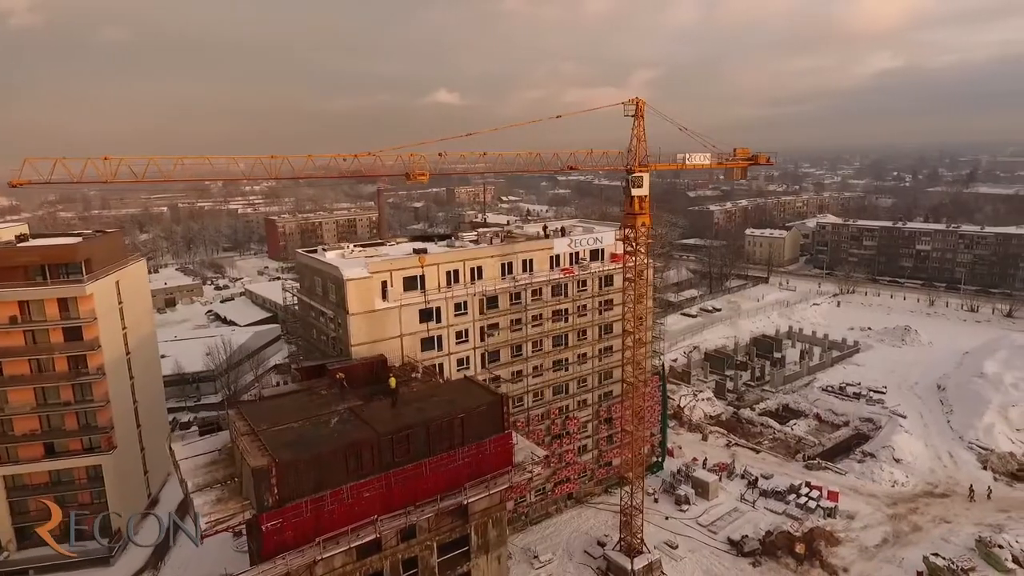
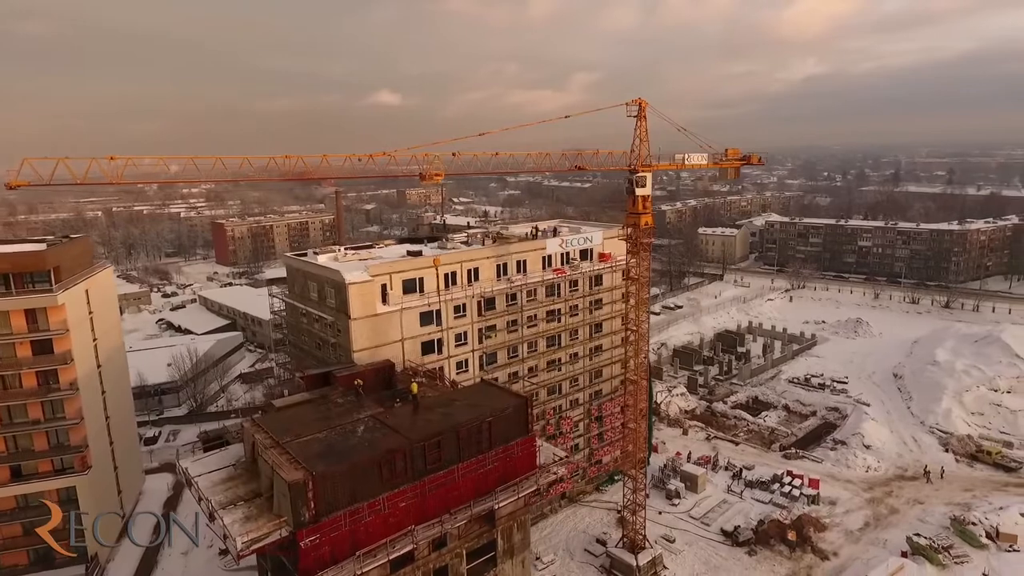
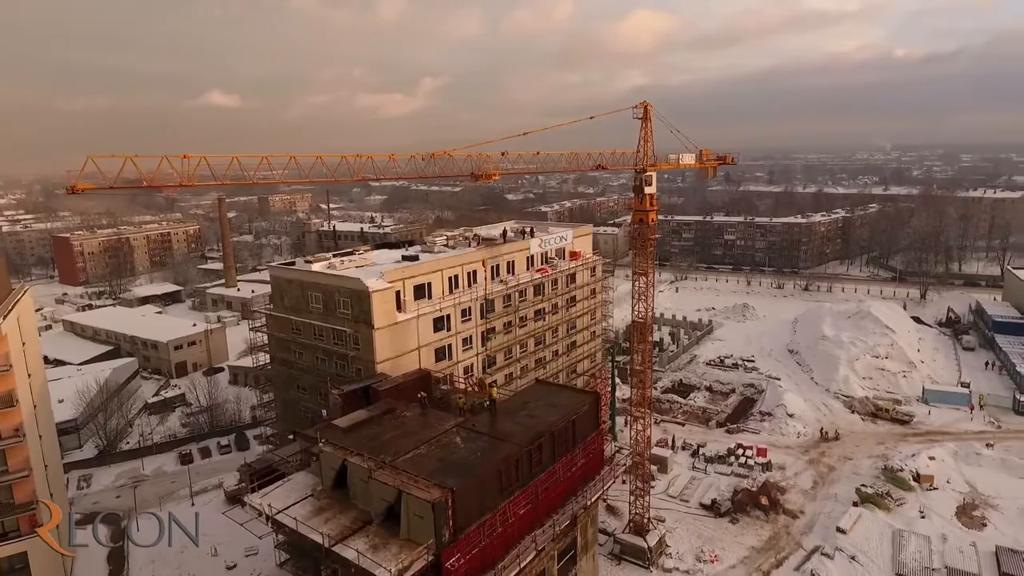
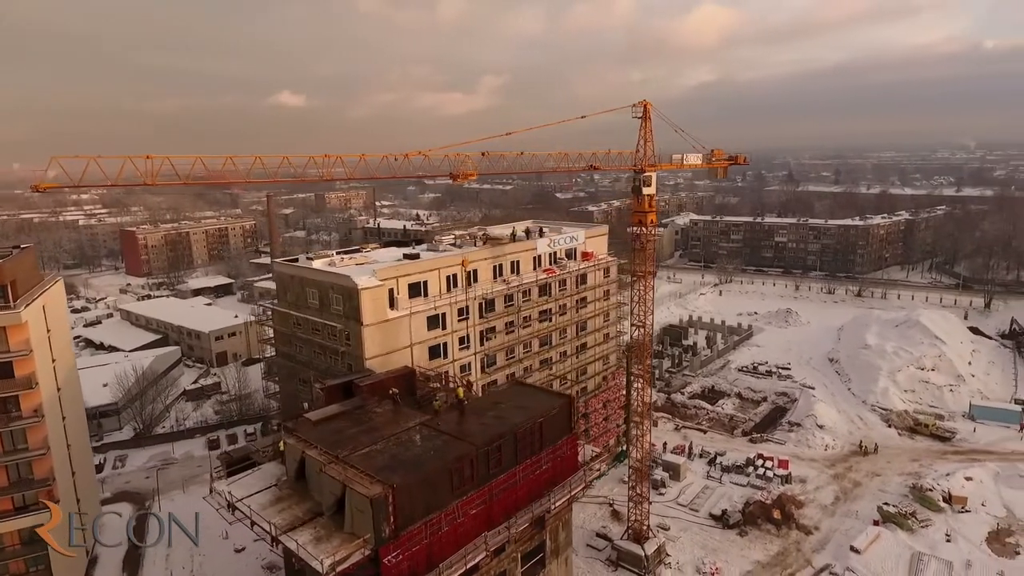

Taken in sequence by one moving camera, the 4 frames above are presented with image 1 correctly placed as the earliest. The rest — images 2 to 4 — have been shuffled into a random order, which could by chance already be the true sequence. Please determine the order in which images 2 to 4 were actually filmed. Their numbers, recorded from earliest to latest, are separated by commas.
2, 4, 3
